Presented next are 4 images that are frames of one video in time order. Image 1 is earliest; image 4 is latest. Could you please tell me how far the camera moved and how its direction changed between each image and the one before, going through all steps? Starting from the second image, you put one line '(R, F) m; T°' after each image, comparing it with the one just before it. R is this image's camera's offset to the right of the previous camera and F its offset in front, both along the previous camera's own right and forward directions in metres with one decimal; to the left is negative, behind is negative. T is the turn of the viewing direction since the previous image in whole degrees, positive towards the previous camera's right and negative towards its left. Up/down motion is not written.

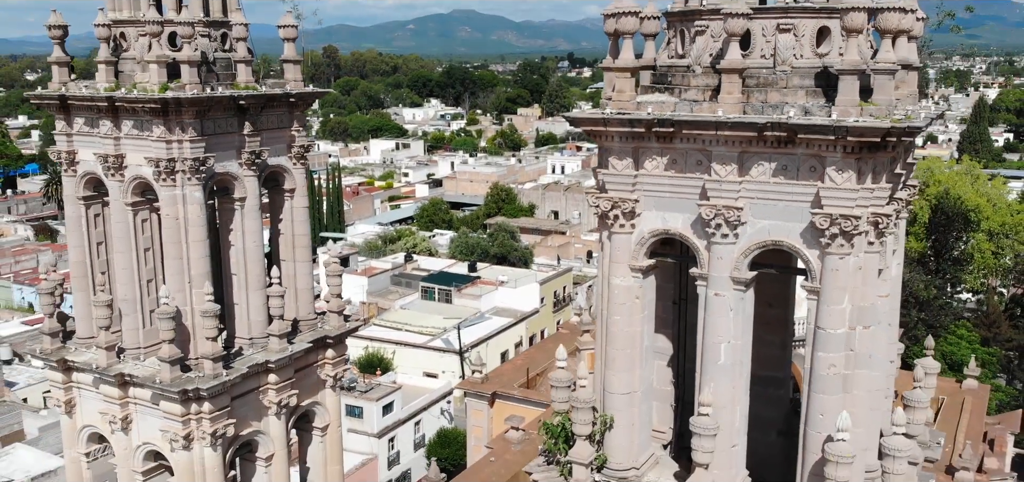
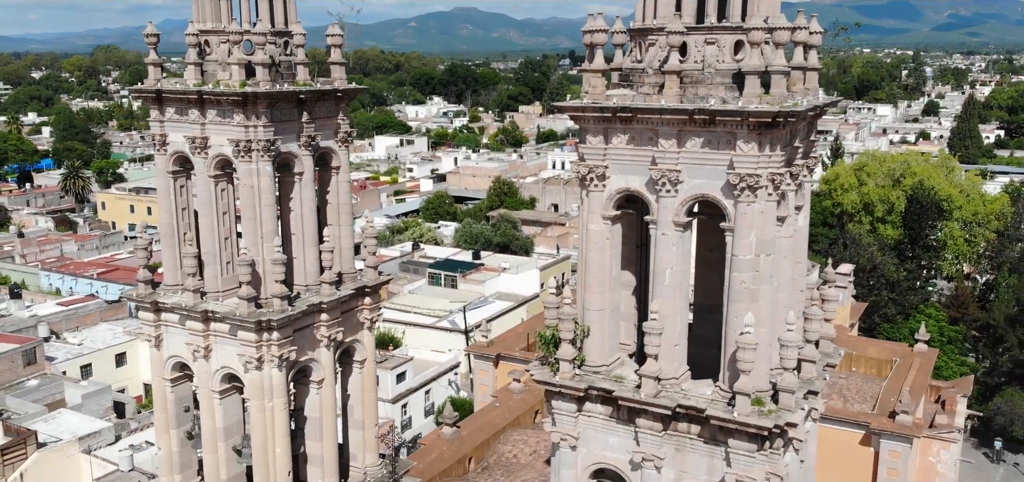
(0.0, -2.8) m; 0°
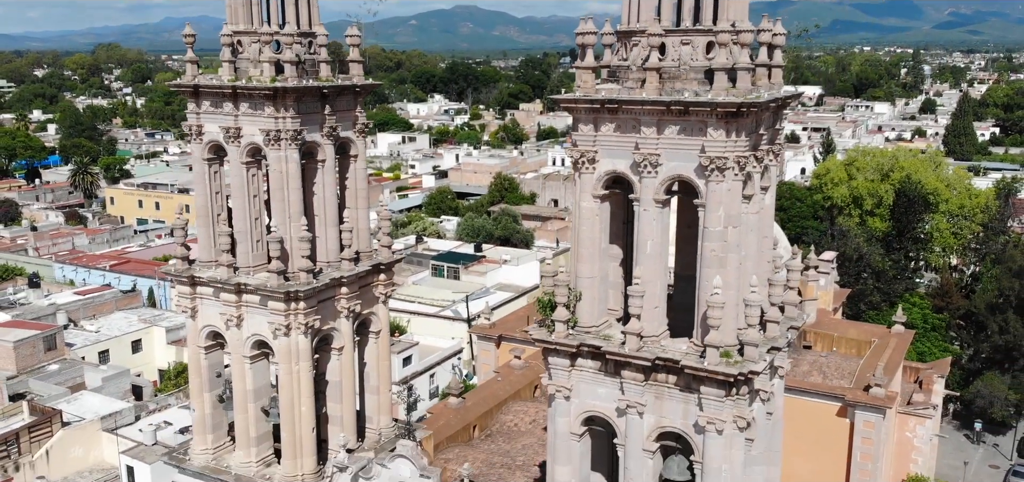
(0.0, -1.5) m; 0°
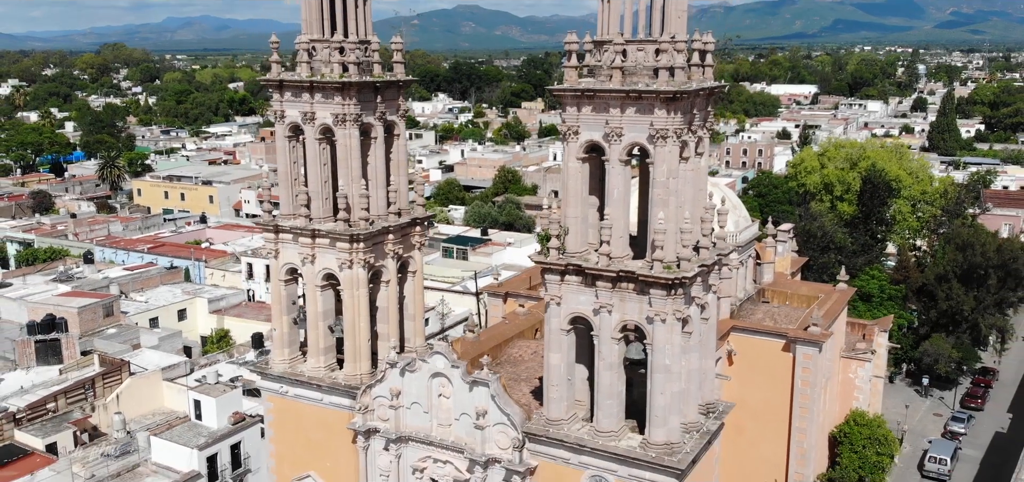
(-0.1, -5.0) m; 0°
